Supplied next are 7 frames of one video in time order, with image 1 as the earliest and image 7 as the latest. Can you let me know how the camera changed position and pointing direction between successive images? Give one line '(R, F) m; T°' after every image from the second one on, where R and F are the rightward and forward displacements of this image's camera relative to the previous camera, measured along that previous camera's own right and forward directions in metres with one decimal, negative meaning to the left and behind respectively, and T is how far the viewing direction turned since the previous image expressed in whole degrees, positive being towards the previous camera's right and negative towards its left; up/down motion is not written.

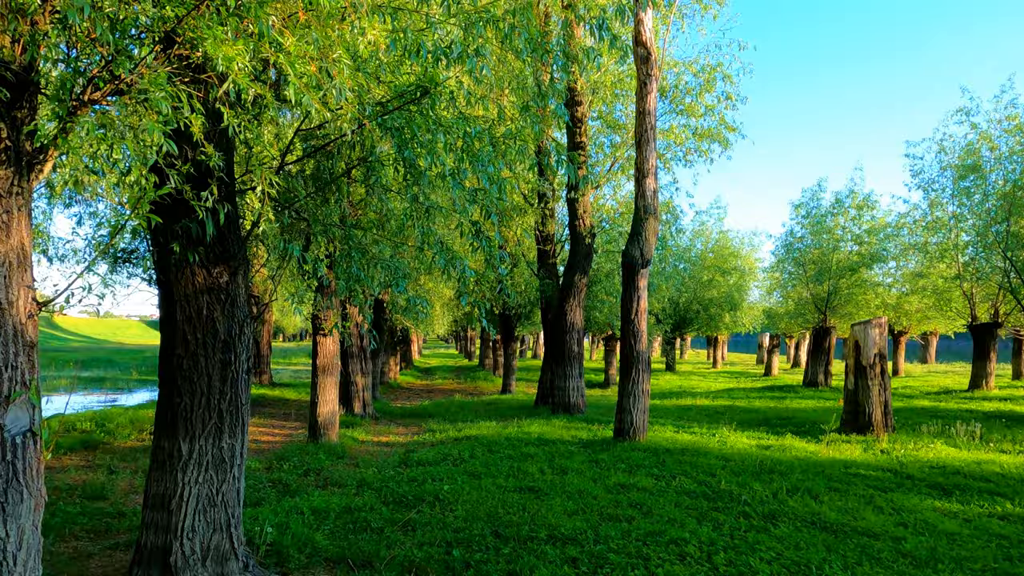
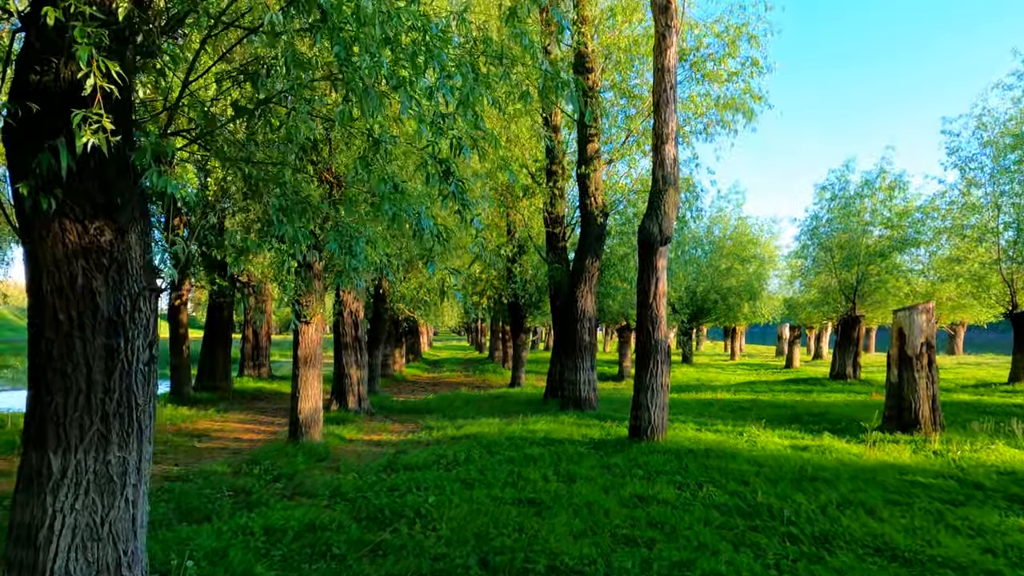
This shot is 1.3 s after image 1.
(+0.2, +1.2) m; -1°
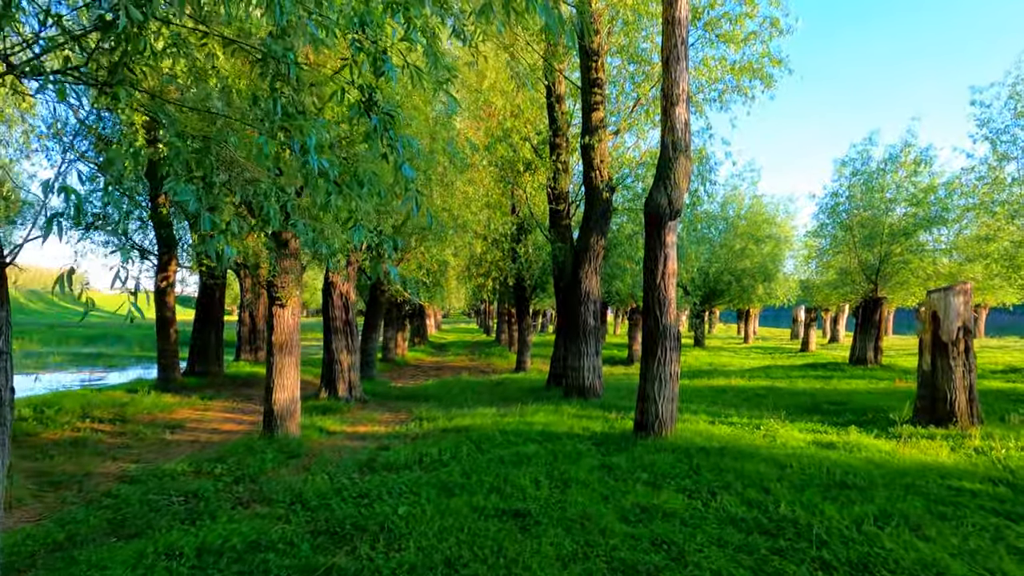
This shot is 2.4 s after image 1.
(+0.2, +1.0) m; -1°
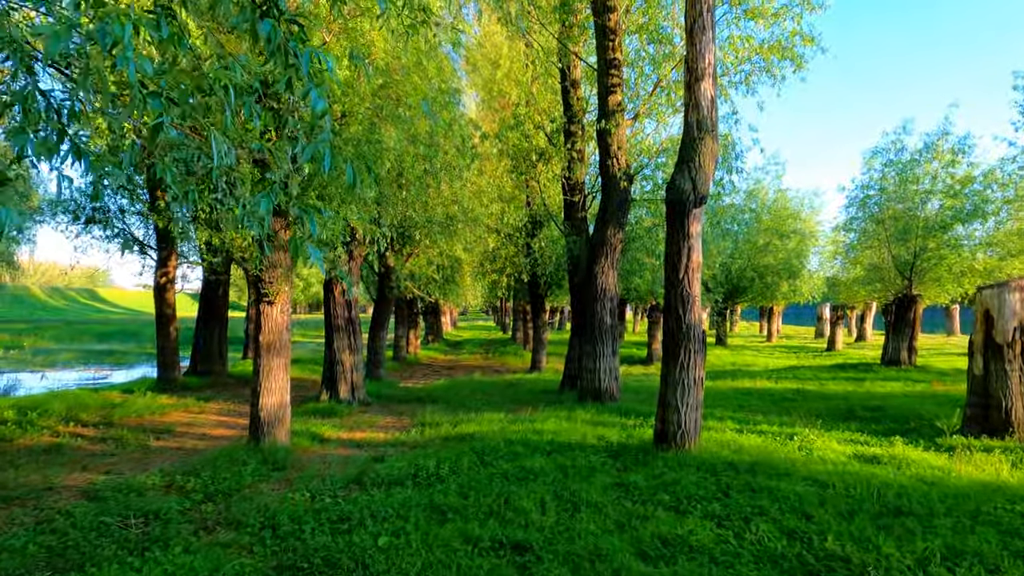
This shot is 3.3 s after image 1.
(+0.1, +0.8) m; -1°
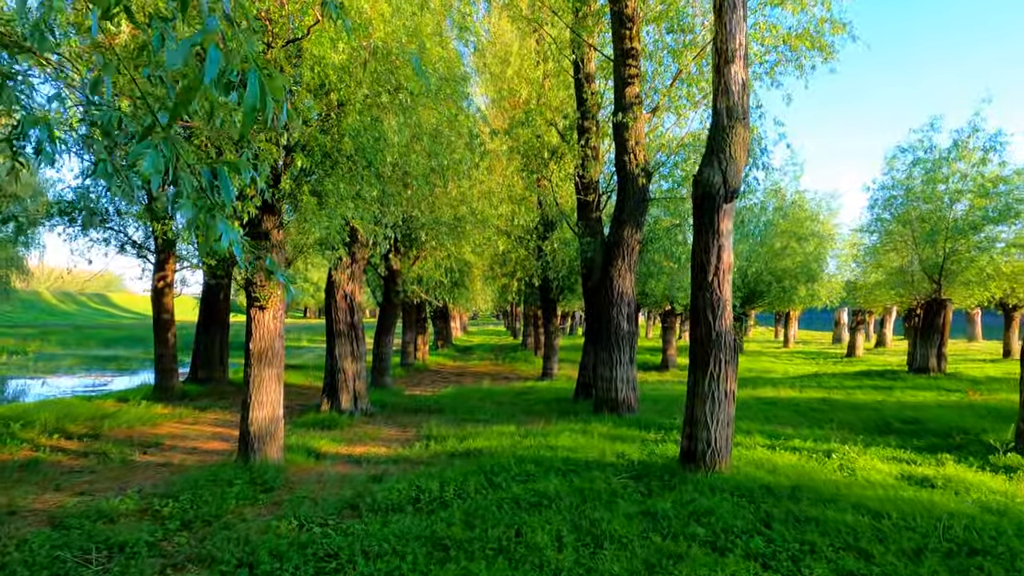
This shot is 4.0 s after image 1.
(0.0, +0.7) m; -1°
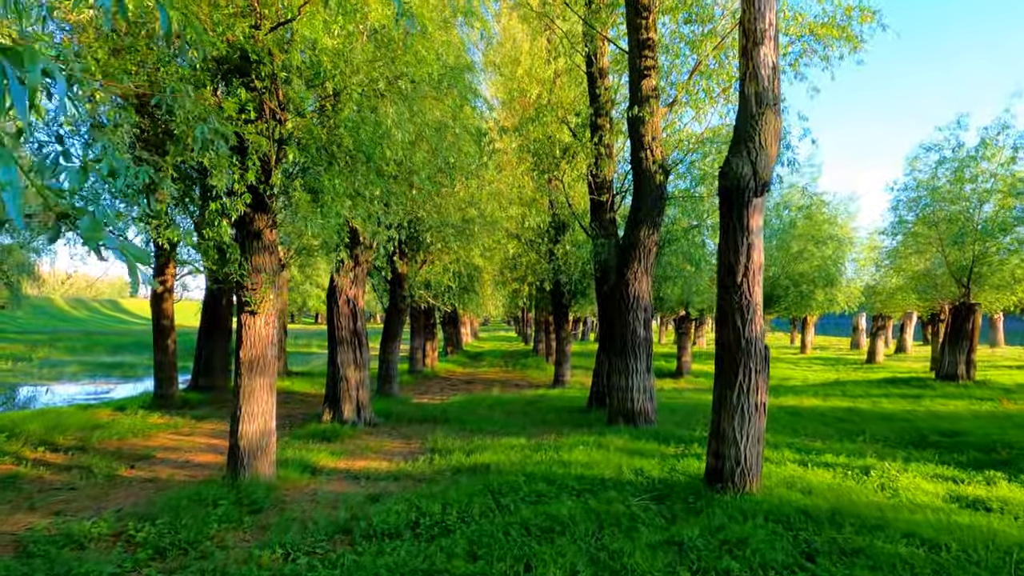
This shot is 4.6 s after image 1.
(0.0, +0.6) m; -1°
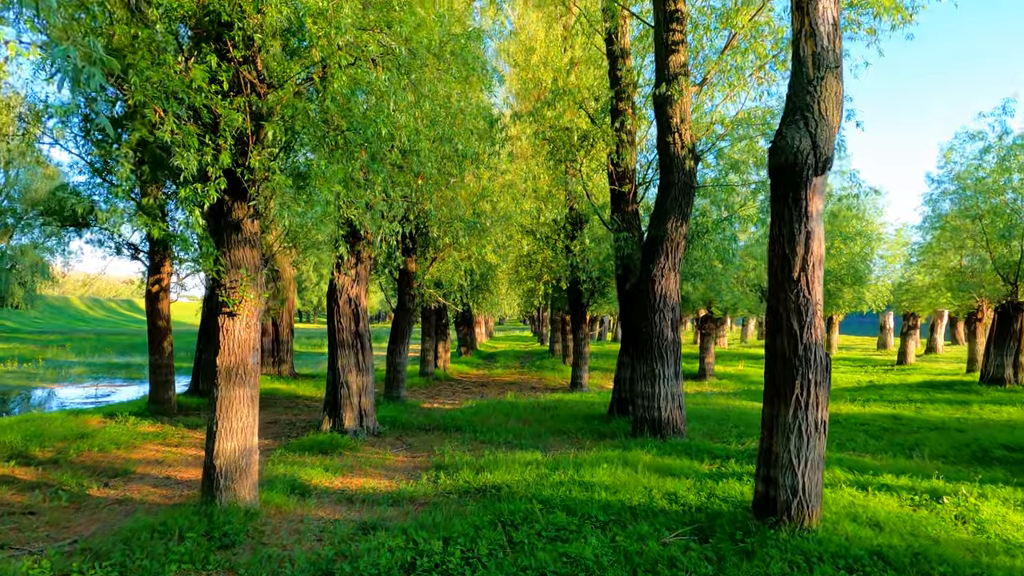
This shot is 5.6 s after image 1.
(0.0, +1.0) m; -1°
